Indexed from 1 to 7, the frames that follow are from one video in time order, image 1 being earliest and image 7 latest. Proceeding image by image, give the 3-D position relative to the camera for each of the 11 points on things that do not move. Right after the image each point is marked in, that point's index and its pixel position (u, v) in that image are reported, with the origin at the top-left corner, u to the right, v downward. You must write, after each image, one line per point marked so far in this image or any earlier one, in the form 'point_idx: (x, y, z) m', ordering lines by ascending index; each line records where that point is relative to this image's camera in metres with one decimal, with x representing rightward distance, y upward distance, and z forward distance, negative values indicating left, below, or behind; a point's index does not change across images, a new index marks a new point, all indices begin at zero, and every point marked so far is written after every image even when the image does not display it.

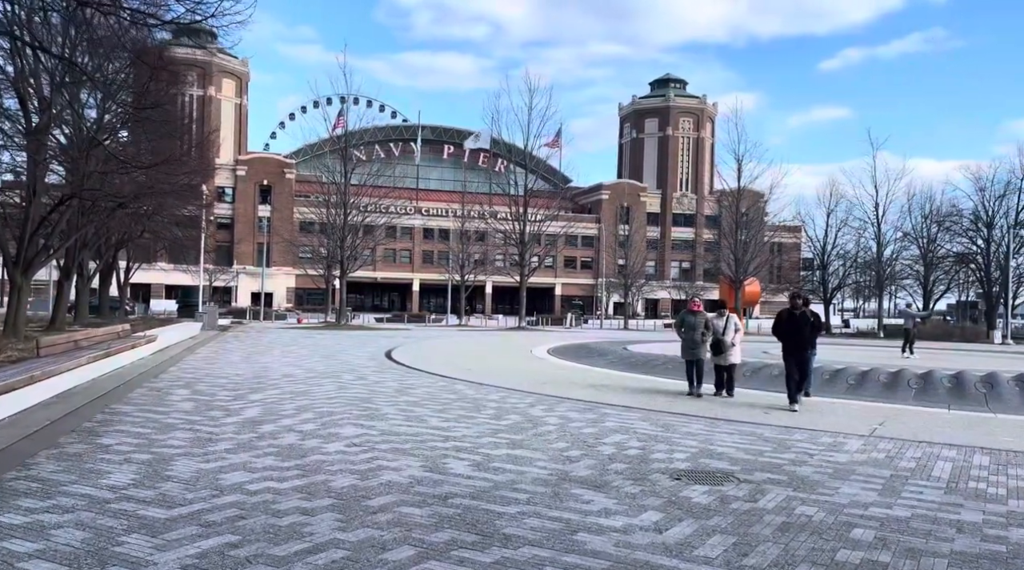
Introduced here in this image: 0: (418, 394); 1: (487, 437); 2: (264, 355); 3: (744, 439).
0: (-1.3, -1.6, +12.1) m
1: (-0.3, -1.5, +8.7) m
2: (-5.5, -1.6, +19.1) m
3: (+2.4, -1.6, +9.0) m
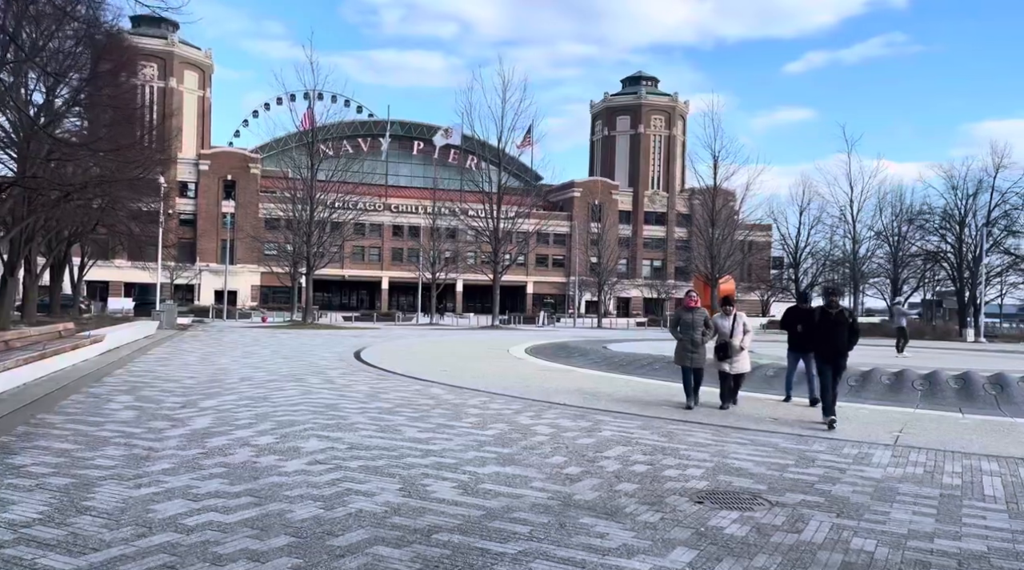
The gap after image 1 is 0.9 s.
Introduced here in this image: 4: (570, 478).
0: (-1.5, -1.5, +11.0) m
1: (-0.4, -1.5, +7.6) m
2: (-6.0, -1.5, +17.8) m
3: (+2.3, -1.5, +8.0) m
4: (+0.5, -1.5, +6.6) m
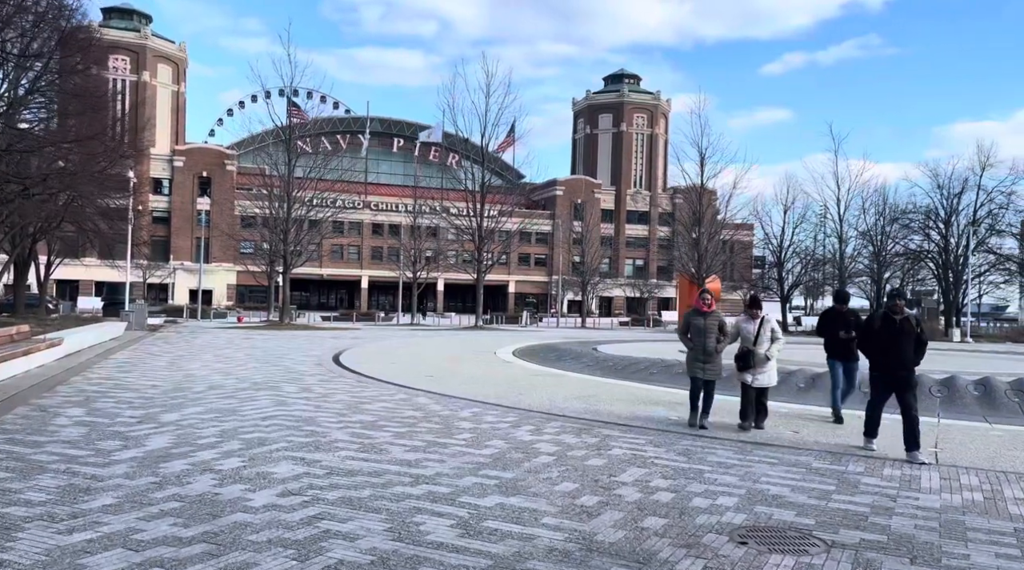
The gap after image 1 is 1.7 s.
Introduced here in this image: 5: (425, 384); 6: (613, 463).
0: (-1.6, -1.5, +10.0) m
1: (-0.3, -1.5, +6.6) m
2: (-6.2, -1.5, +16.6) m
3: (+2.3, -1.6, +7.1) m
4: (+0.5, -1.5, +5.7) m
5: (-1.3, -1.5, +12.8) m
6: (+0.9, -1.5, +7.3) m
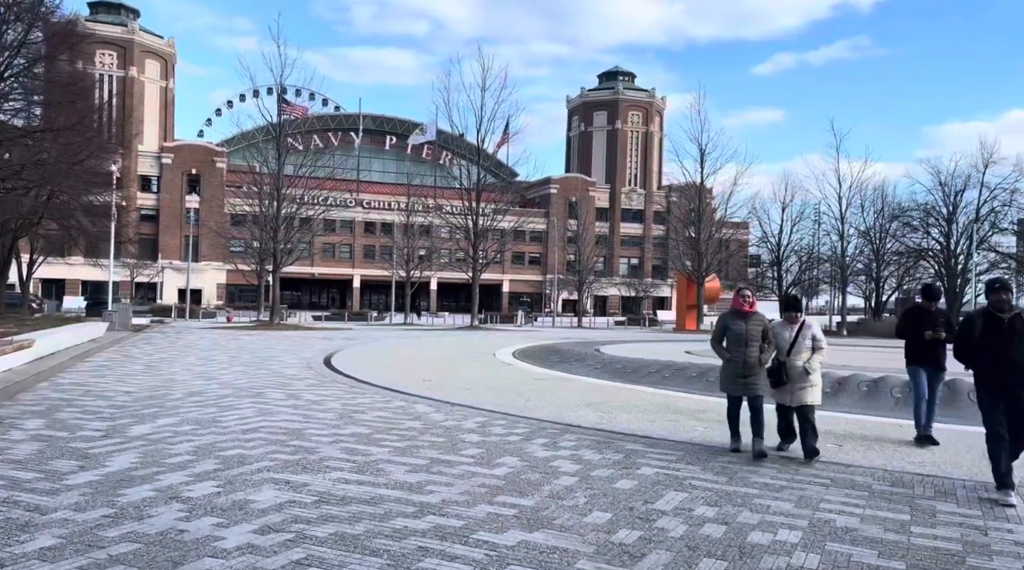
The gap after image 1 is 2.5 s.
0: (-1.5, -1.4, +9.0) m
1: (-0.2, -1.4, +5.7) m
2: (-6.2, -1.4, +15.6) m
3: (+2.5, -1.5, +6.1) m
4: (+0.6, -1.5, +4.7) m
5: (-1.2, -1.5, +11.8) m
6: (+1.0, -1.5, +6.4) m
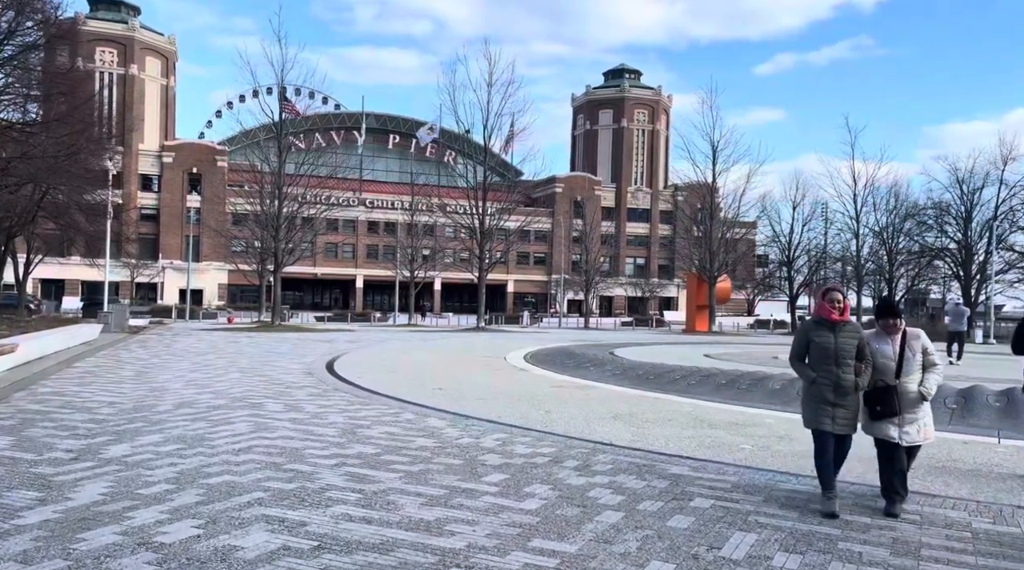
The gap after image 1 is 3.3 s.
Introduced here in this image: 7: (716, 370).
0: (-1.3, -1.4, +8.0) m
1: (0.0, -1.5, +4.7) m
2: (-5.9, -1.4, +14.7) m
3: (+2.7, -1.5, +5.1) m
4: (+0.9, -1.5, +3.8) m
5: (-1.0, -1.5, +10.9) m
6: (+1.2, -1.5, +5.4) m
7: (+3.4, -1.4, +14.3) m
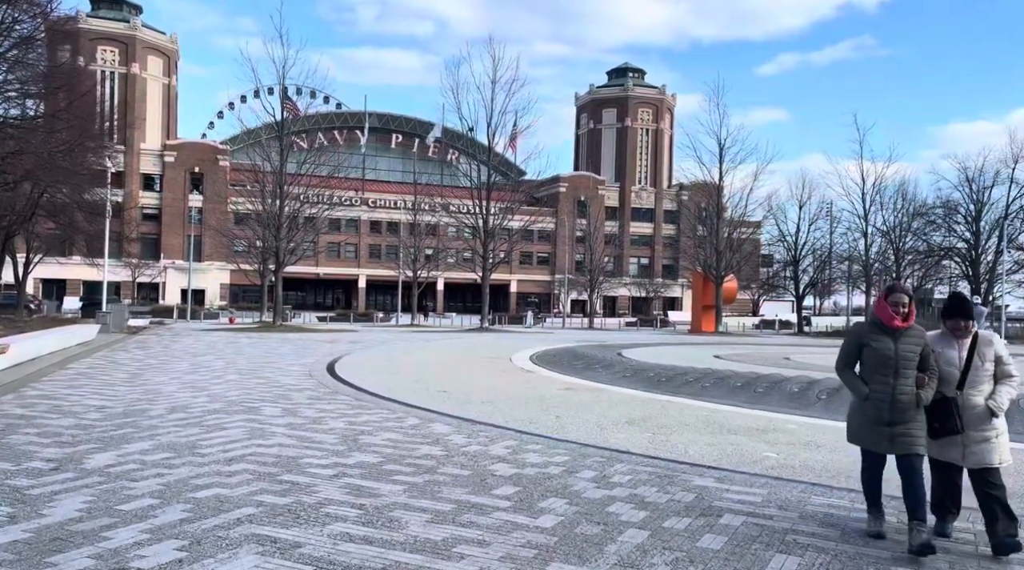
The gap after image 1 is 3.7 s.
0: (-1.2, -1.4, +7.6) m
1: (+0.1, -1.4, +4.2) m
2: (-5.8, -1.4, +14.2) m
3: (+2.8, -1.5, +4.7) m
4: (+0.9, -1.5, +3.3) m
5: (-0.9, -1.4, +10.4) m
6: (+1.3, -1.5, +4.9) m
7: (+3.5, -1.4, +13.9) m
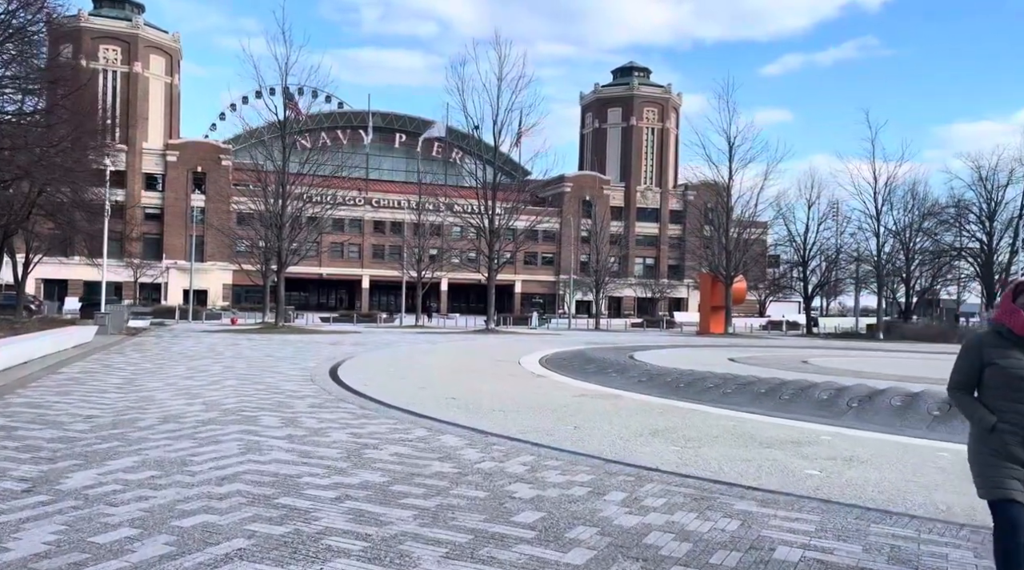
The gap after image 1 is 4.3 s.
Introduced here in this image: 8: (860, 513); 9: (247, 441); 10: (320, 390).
0: (-1.0, -1.4, +6.9) m
1: (+0.2, -1.4, +3.6) m
2: (-5.6, -1.4, +13.6) m
3: (+2.9, -1.5, +4.0) m
4: (+1.1, -1.5, +2.7) m
5: (-0.7, -1.5, +9.8) m
6: (+1.4, -1.5, +4.3) m
7: (+3.7, -1.4, +13.2) m
8: (+2.3, -1.5, +5.6) m
9: (-2.4, -1.4, +7.9) m
10: (-2.7, -1.4, +11.9) m
